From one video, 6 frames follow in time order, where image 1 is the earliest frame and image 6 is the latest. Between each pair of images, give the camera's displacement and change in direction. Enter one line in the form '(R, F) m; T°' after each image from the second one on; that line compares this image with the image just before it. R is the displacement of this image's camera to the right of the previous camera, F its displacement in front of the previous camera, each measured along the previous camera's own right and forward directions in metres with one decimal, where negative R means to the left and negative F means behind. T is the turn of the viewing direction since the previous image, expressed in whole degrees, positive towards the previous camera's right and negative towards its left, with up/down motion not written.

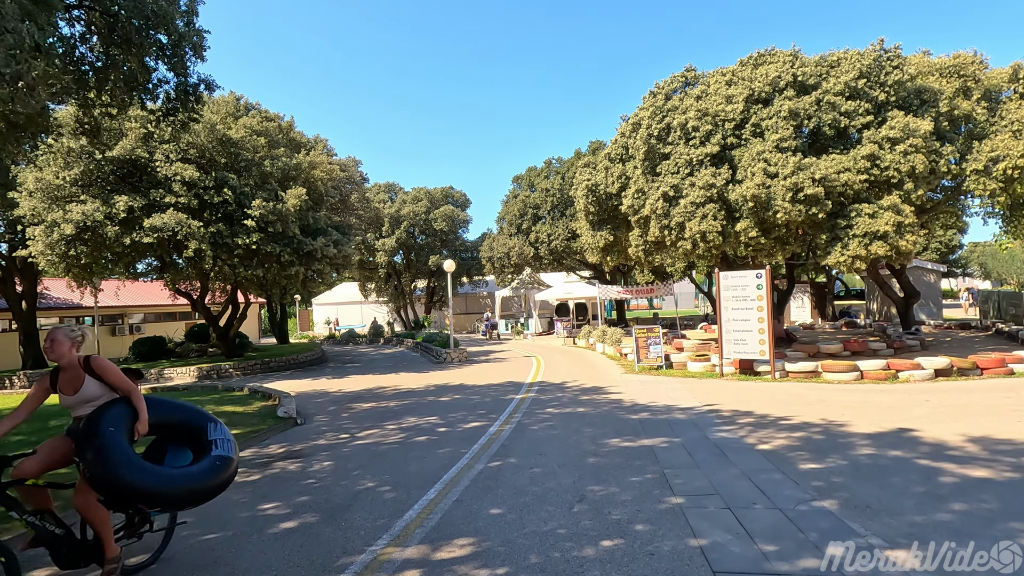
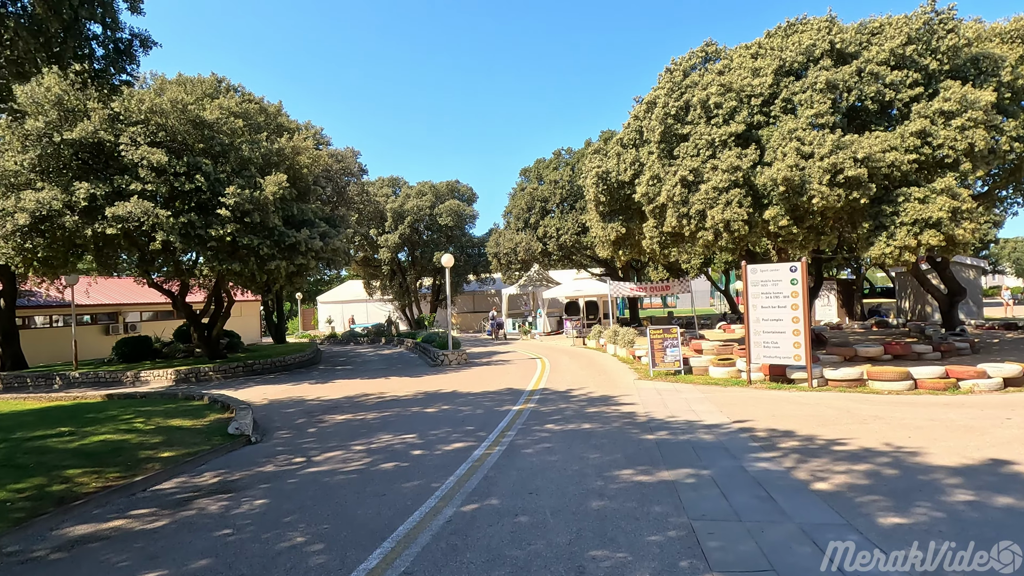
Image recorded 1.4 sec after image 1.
(+0.3, +1.6) m; -1°
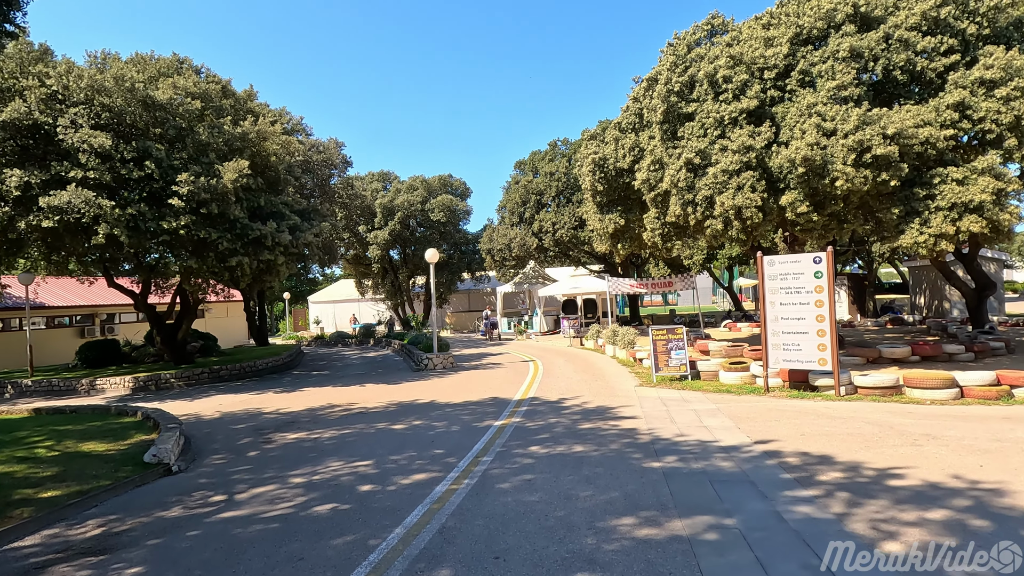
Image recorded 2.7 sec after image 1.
(+0.3, +1.5) m; 0°
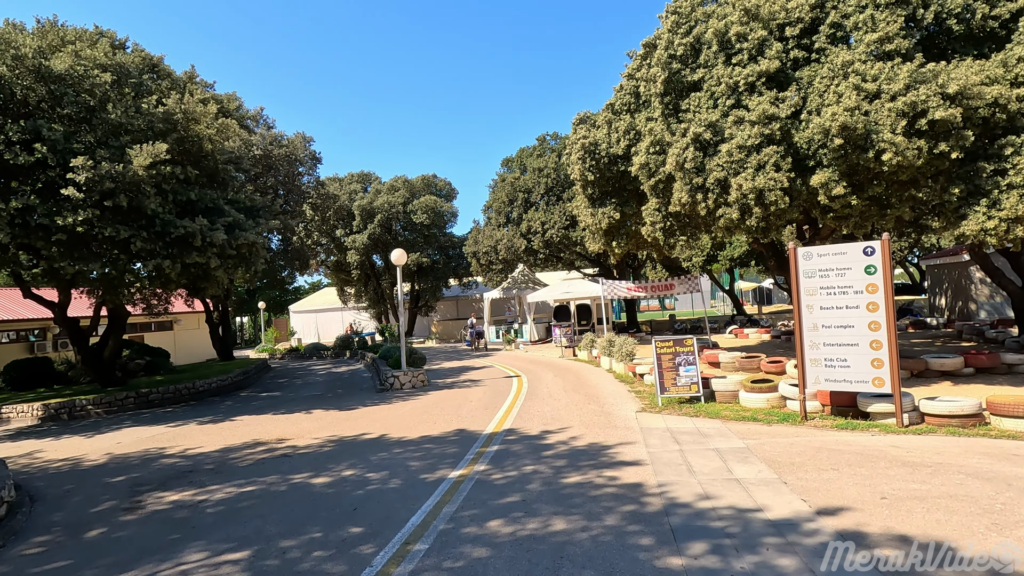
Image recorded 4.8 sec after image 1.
(+0.5, +2.3) m; 0°
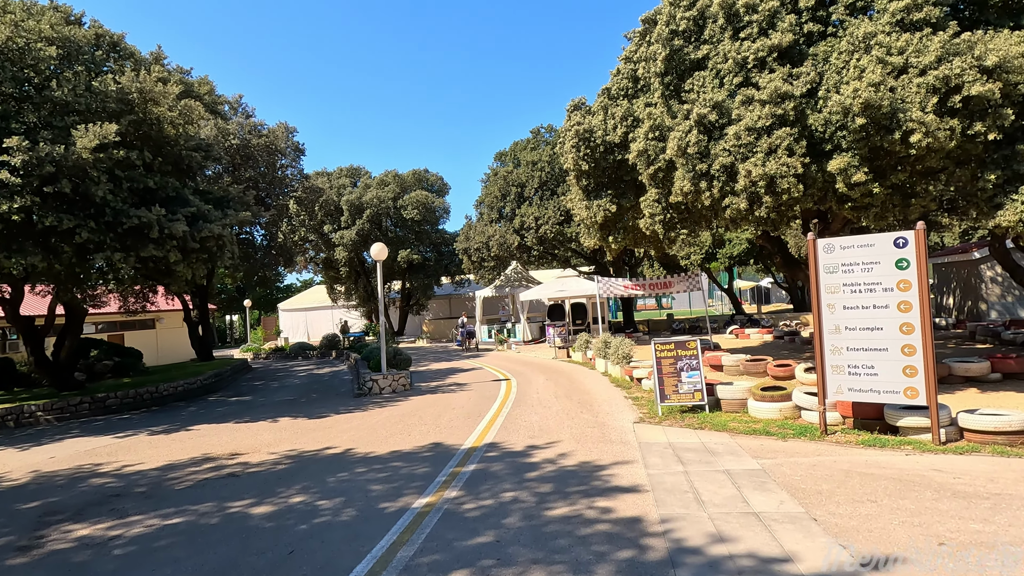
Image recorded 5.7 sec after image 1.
(+0.2, +1.0) m; 0°
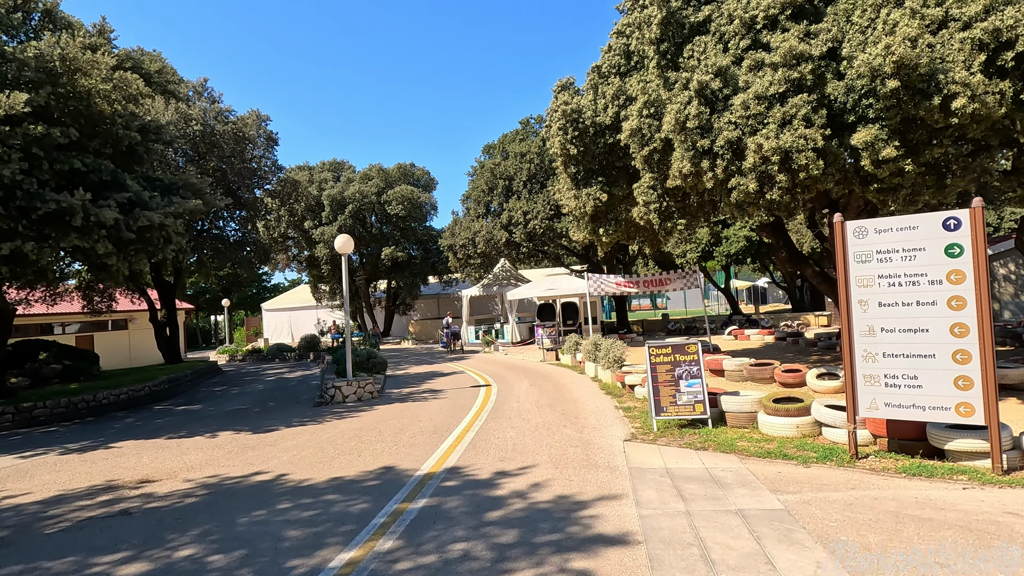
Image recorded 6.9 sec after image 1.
(+0.4, +1.4) m; +1°
